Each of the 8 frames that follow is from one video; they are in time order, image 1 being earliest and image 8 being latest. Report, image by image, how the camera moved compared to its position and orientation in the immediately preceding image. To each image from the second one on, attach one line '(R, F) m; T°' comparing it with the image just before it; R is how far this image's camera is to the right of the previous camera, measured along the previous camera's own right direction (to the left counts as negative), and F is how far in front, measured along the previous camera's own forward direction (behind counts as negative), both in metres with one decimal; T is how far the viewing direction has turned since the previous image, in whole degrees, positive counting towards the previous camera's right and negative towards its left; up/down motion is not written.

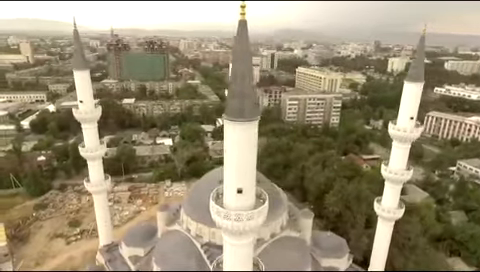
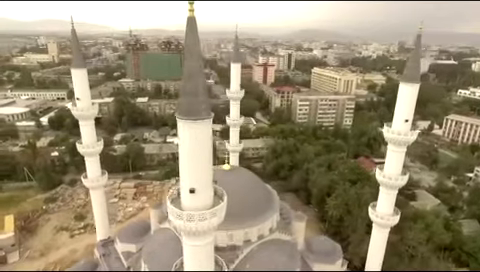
(+1.5, +0.2) m; -4°
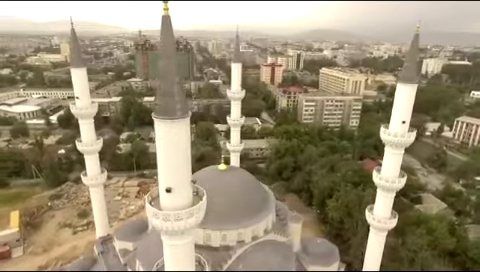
(+0.7, +0.1) m; -2°
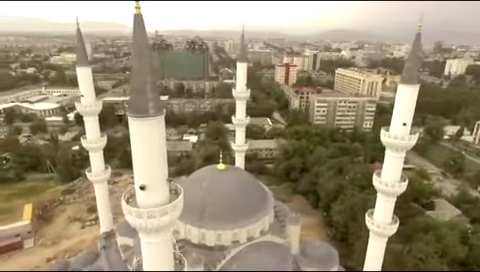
(+0.9, +0.1) m; -3°
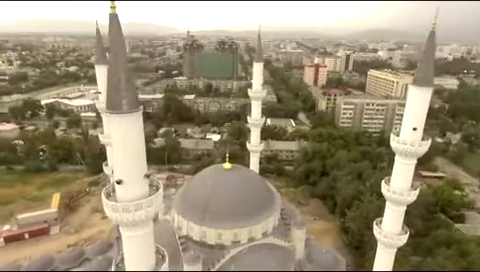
(+1.3, +0.1) m; -6°
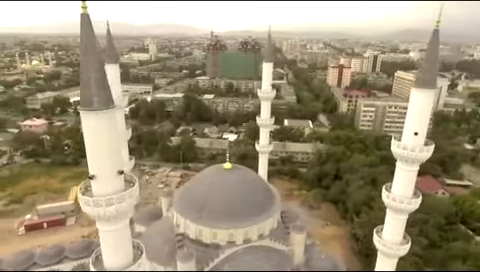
(+1.3, +0.1) m; -5°
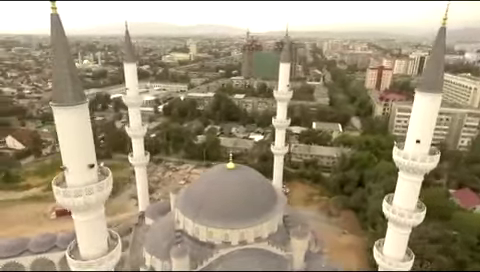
(+1.8, +0.2) m; -7°
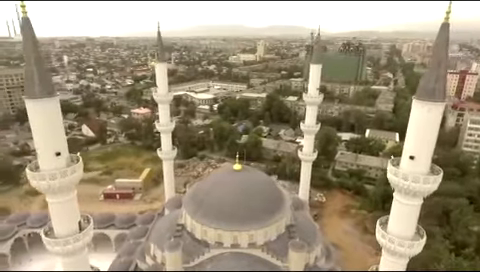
(+3.1, +0.6) m; -13°
